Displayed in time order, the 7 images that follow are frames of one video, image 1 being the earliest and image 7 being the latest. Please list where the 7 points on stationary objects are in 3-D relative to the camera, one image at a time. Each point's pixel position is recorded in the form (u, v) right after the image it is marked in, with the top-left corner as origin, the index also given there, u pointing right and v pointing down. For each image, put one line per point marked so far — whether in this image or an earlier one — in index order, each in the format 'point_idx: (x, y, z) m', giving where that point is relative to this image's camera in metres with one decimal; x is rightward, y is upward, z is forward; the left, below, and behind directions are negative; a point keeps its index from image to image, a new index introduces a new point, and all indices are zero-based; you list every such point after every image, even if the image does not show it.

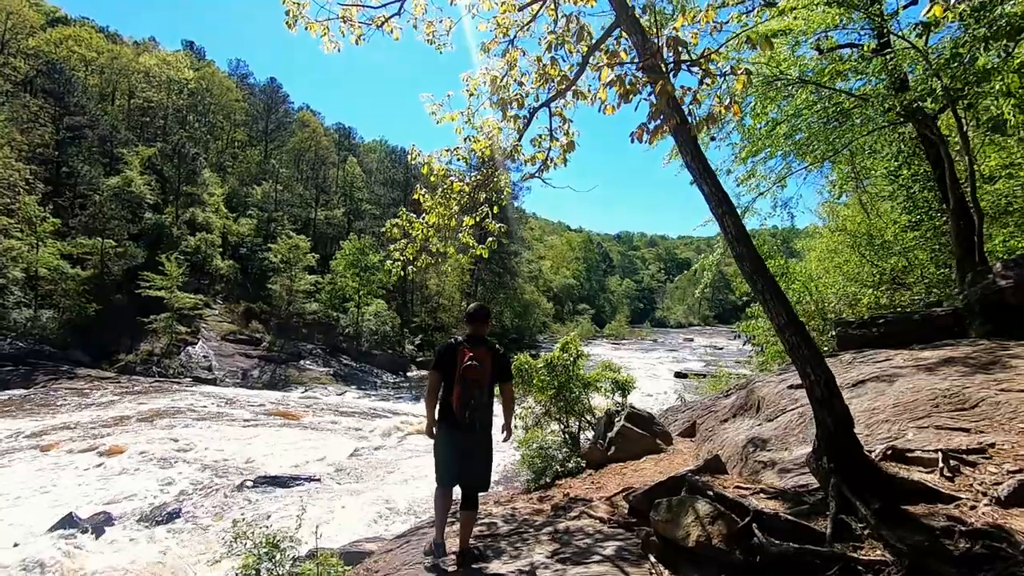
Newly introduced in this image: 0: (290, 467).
0: (-6.3, -5.0, +15.1) m
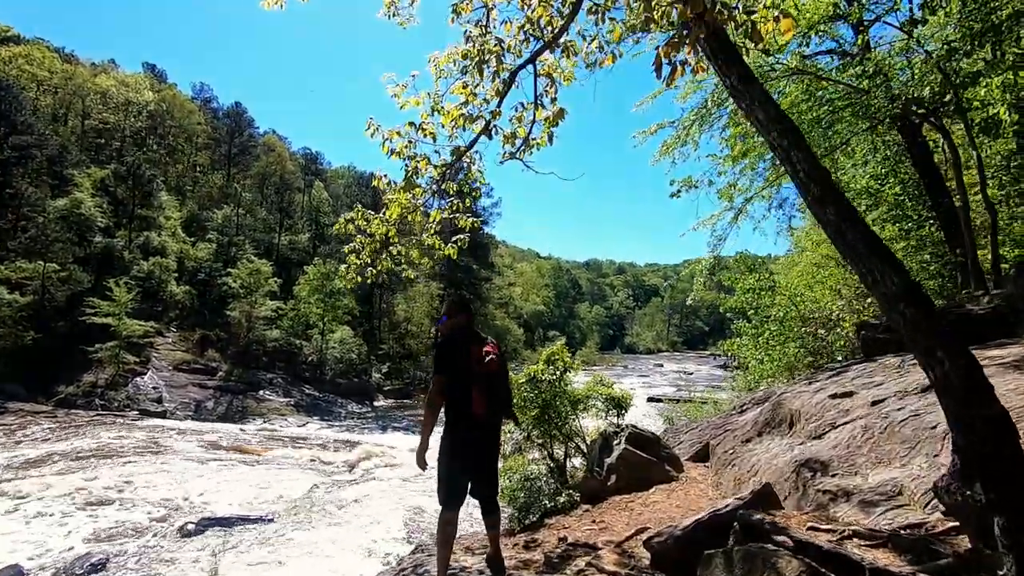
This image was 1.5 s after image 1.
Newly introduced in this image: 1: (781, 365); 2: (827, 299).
0: (-7.0, -5.5, +13.7) m
1: (+5.2, -1.4, +10.2) m
2: (+5.6, -0.2, +9.5) m
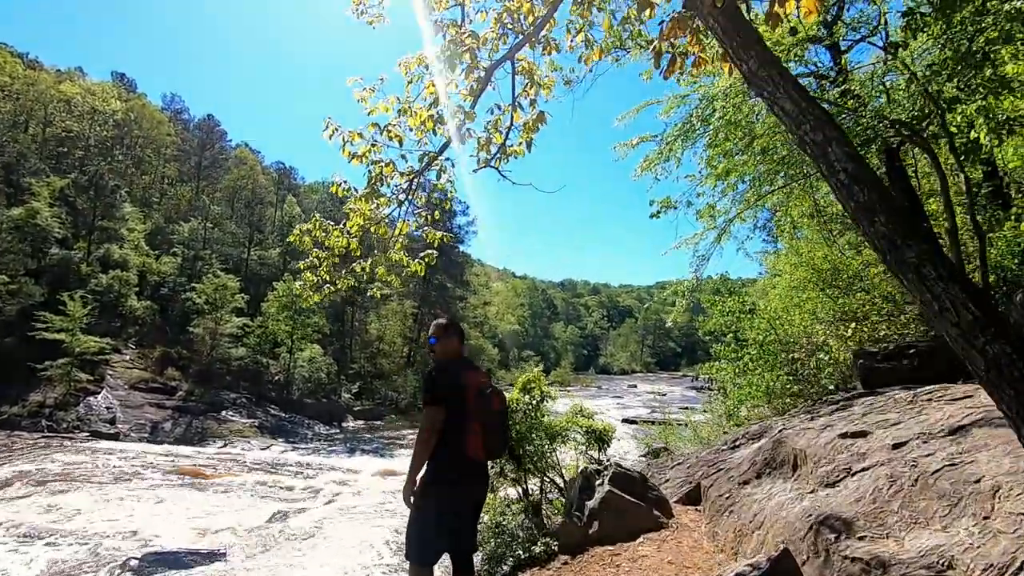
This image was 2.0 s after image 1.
0: (-7.7, -5.9, +12.7) m
1: (+4.7, -1.9, +10.0) m
2: (+5.2, -0.6, +9.4) m
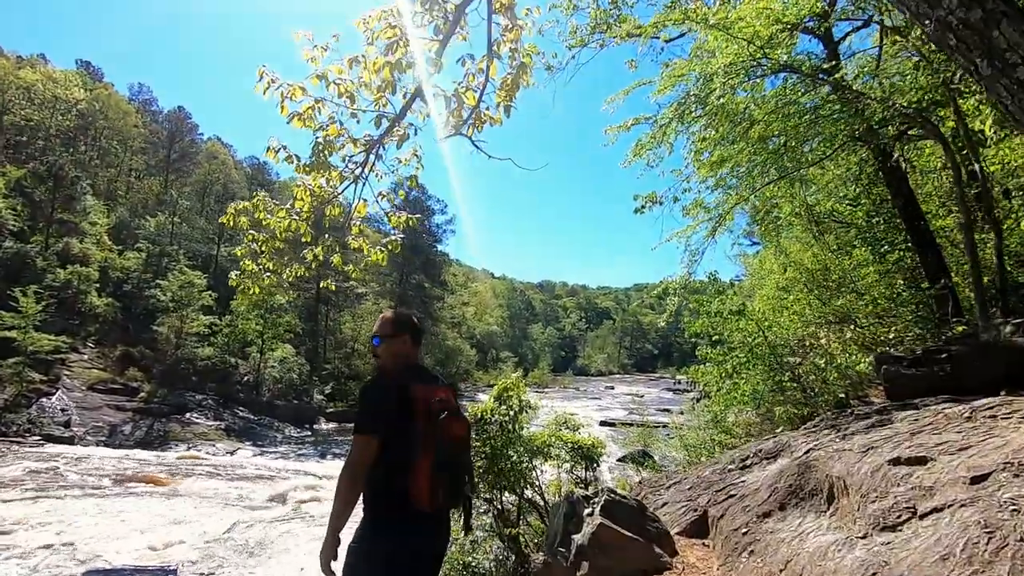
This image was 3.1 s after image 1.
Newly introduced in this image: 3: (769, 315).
0: (-8.2, -5.8, +11.8) m
1: (+4.3, -1.9, +9.6) m
2: (+4.8, -0.6, +9.0) m
3: (+4.8, -0.5, +10.0) m
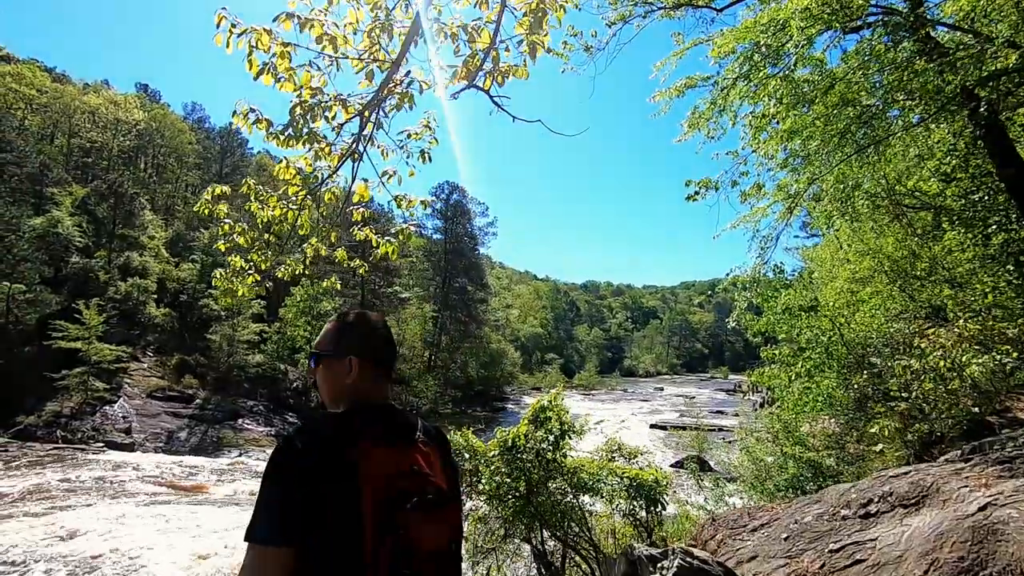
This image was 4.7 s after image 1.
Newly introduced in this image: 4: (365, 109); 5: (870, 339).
0: (-7.2, -6.0, +11.7) m
1: (+5.0, -1.7, +8.5) m
2: (+5.4, -0.5, +7.9) m
3: (+5.5, -0.4, +8.9) m
4: (-0.8, +0.9, +2.8) m
5: (+5.3, -0.8, +8.0) m
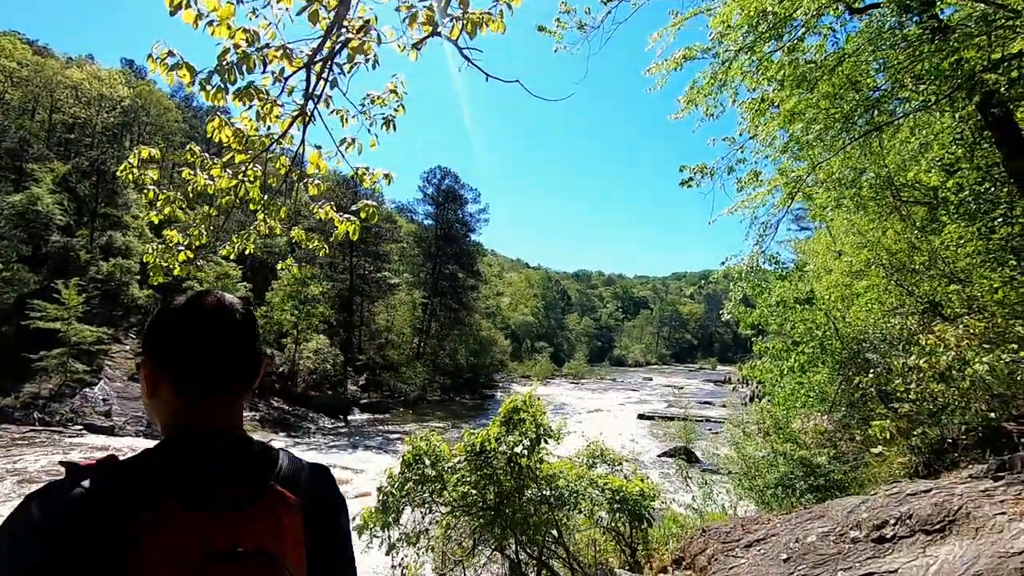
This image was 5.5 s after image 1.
0: (-7.6, -5.6, +11.4) m
1: (+4.7, -1.6, +8.3) m
2: (+5.2, -0.4, +7.6) m
3: (+5.3, -0.3, +8.6) m
4: (-0.9, +1.0, +2.4) m
5: (+5.1, -0.7, +7.8) m
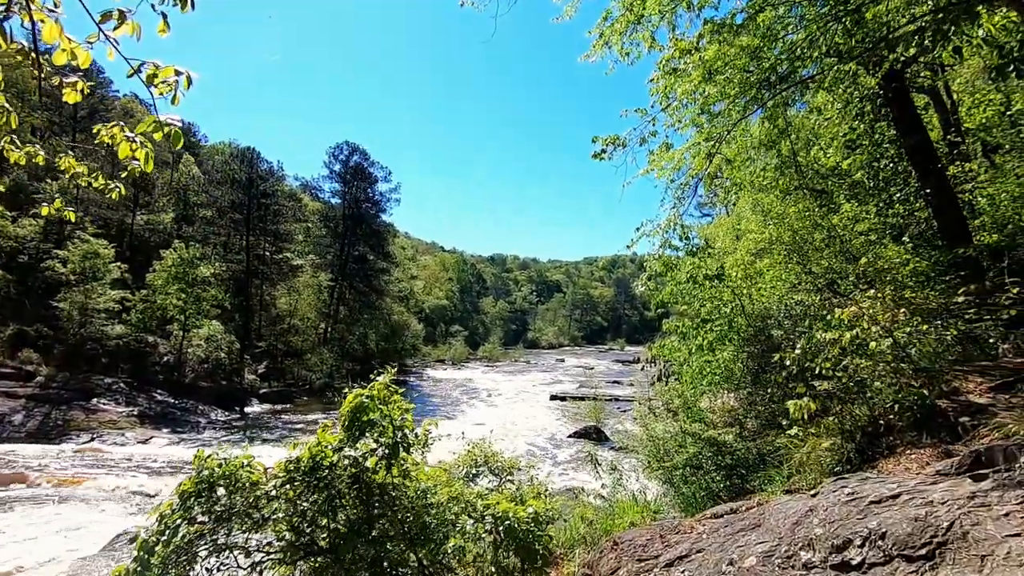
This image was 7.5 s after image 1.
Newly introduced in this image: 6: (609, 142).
0: (-9.4, -5.2, +9.5) m
1: (+3.3, -1.3, +8.3) m
2: (+3.8, -0.1, +7.6) m
3: (+3.7, +0.1, +8.6) m
4: (-1.4, +1.2, +1.5) m
5: (+3.7, -0.3, +7.8) m
6: (+1.4, +2.2, +7.9) m
